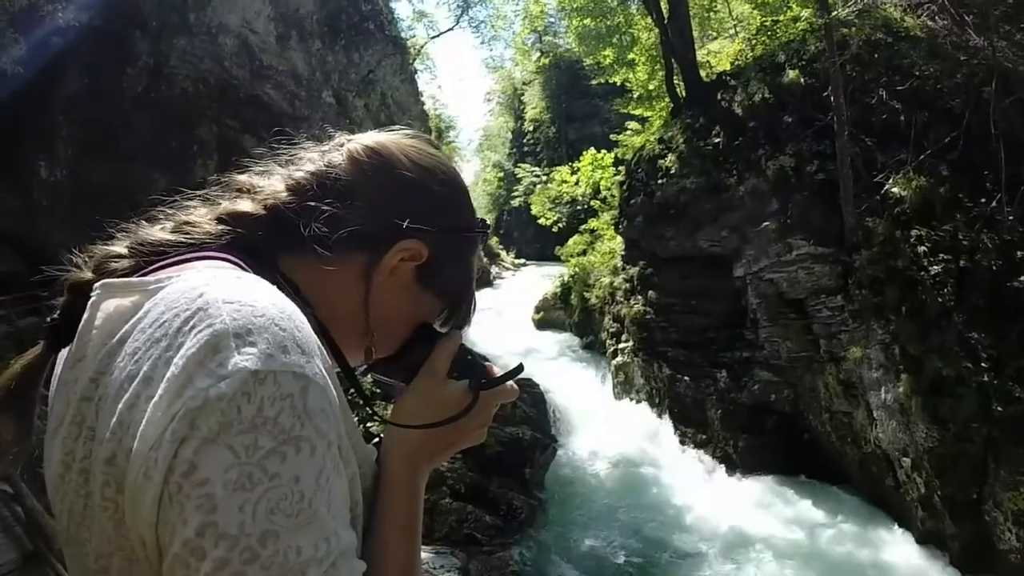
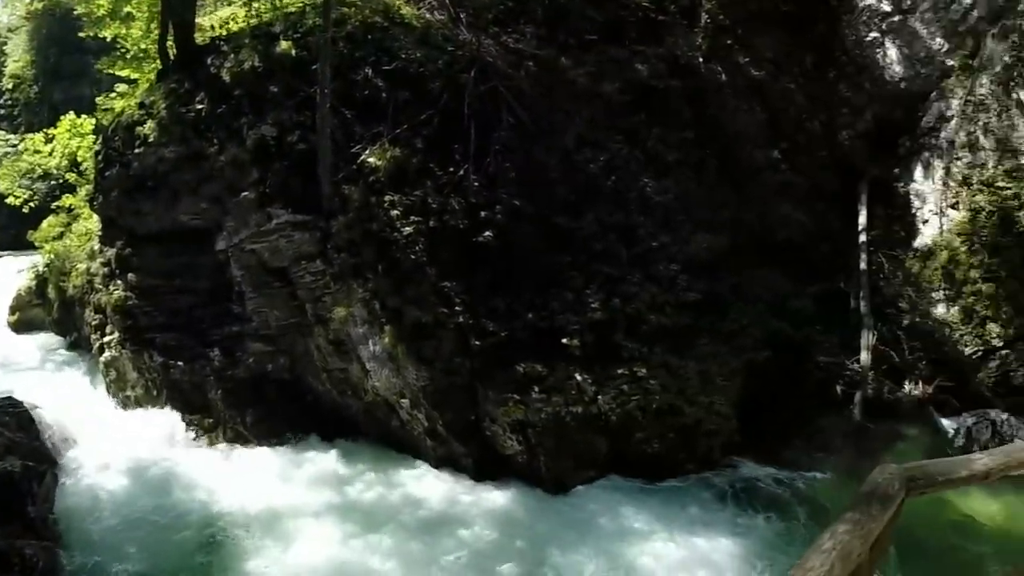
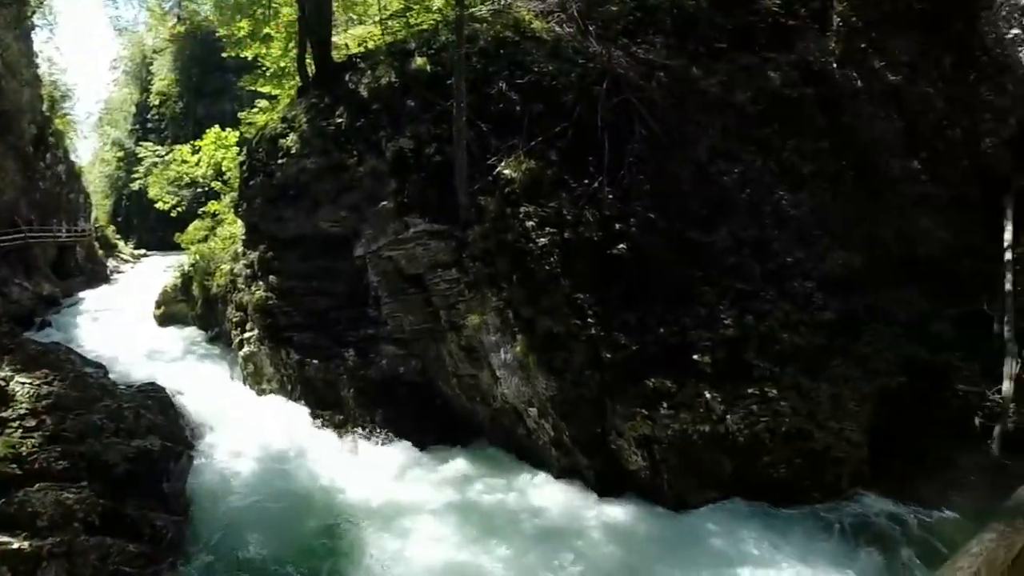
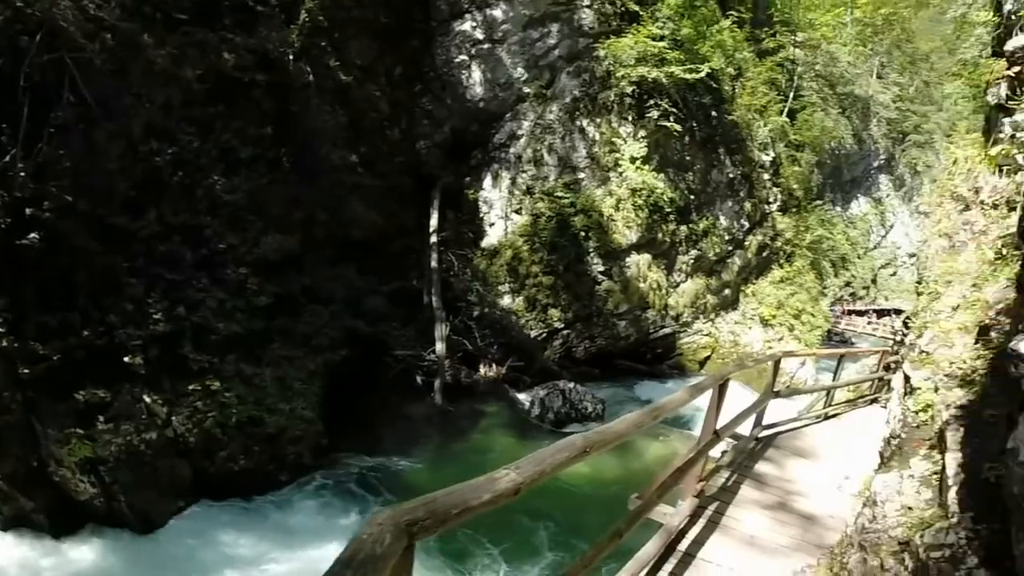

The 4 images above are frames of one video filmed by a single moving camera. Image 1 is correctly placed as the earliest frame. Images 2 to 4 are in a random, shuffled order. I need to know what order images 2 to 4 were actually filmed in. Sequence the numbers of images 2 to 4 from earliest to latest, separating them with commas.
3, 2, 4
